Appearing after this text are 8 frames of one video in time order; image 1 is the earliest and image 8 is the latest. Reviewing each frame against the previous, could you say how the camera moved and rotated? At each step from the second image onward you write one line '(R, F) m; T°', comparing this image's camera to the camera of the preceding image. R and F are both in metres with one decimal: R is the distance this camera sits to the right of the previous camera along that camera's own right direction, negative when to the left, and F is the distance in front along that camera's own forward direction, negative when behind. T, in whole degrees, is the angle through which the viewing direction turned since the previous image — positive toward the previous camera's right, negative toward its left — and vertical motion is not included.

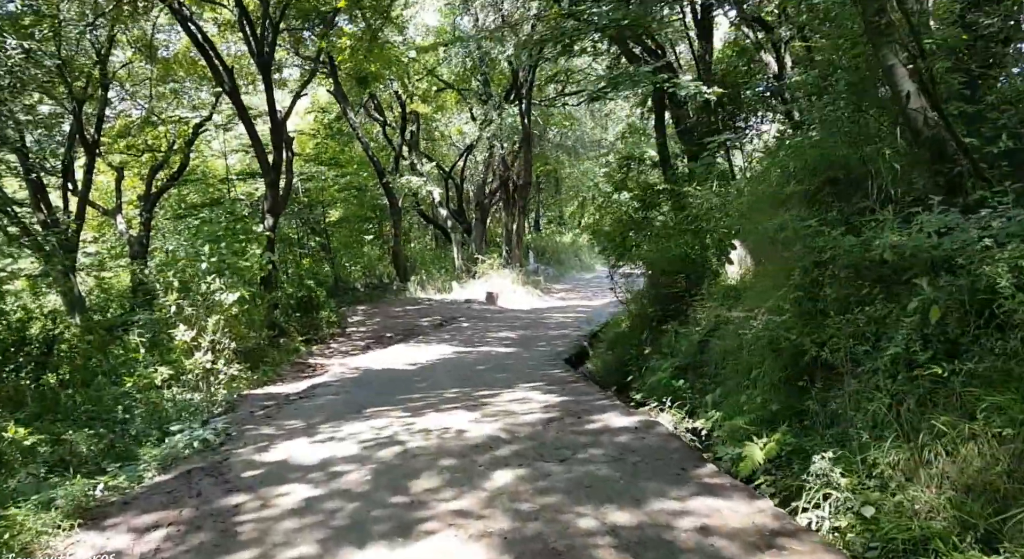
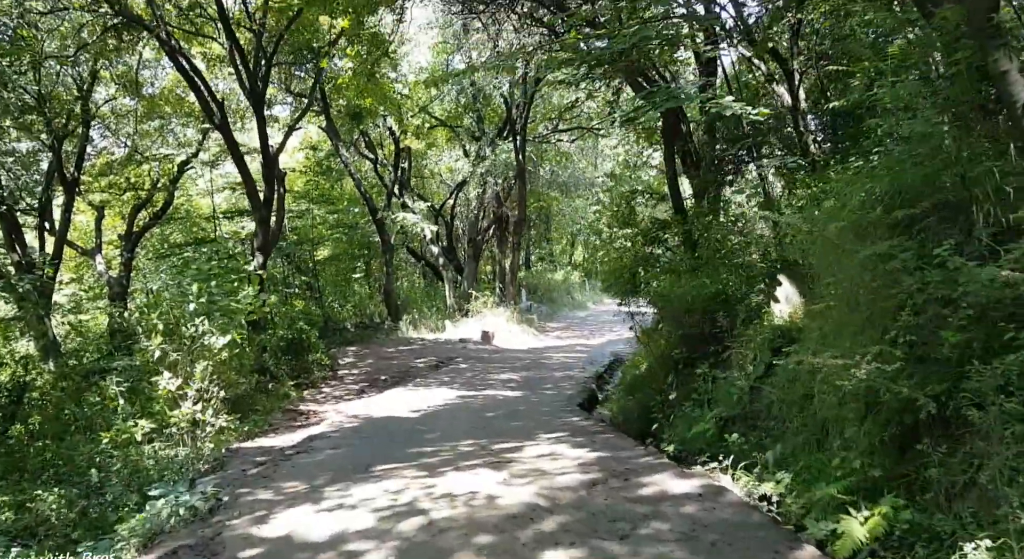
(-0.3, +0.8) m; +1°
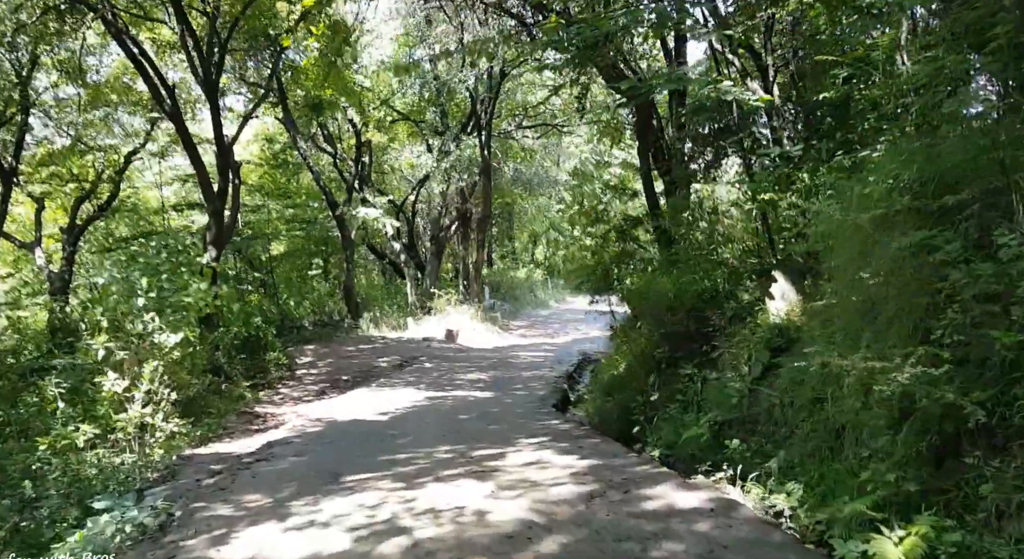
(-0.2, +0.5) m; +3°
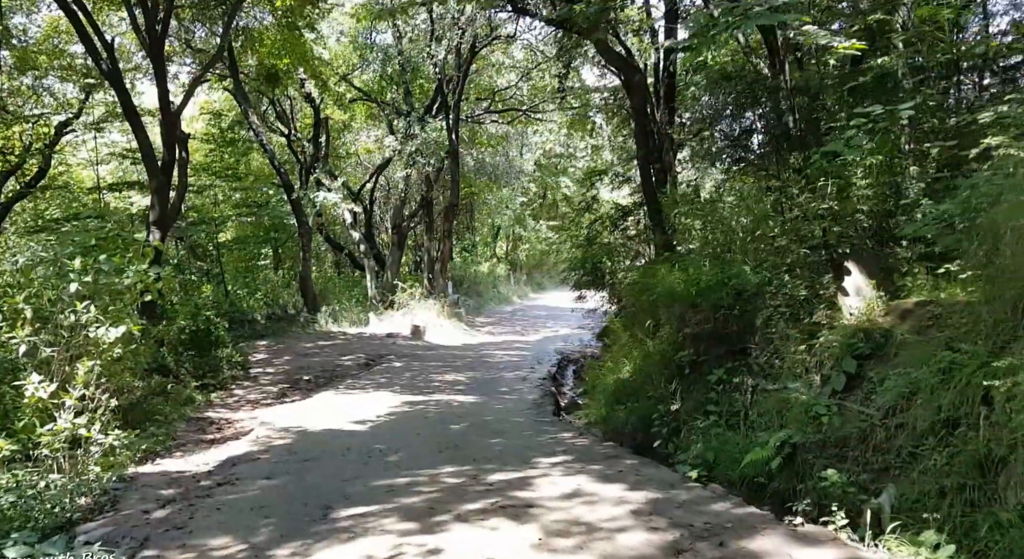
(-0.6, +1.3) m; +4°
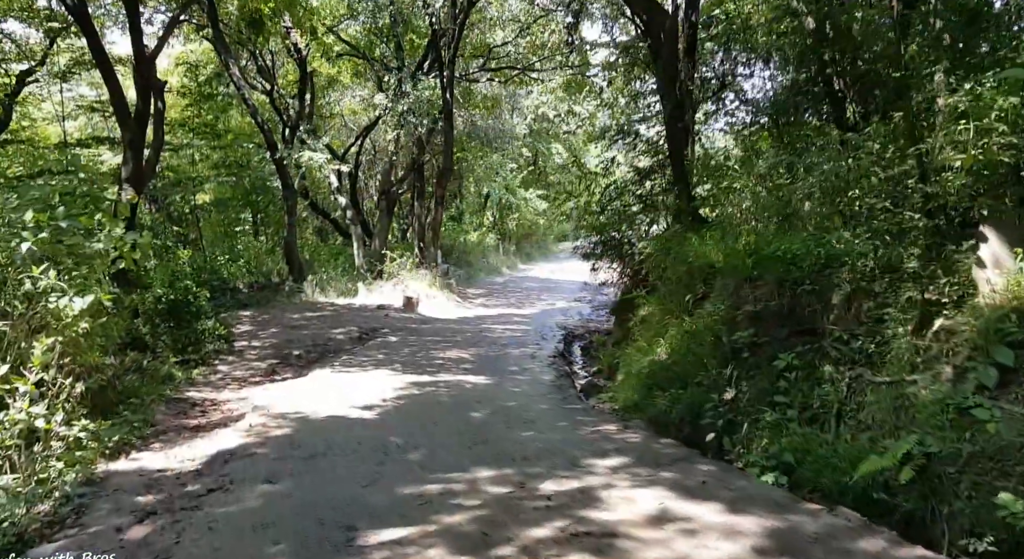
(-0.5, +1.1) m; +2°
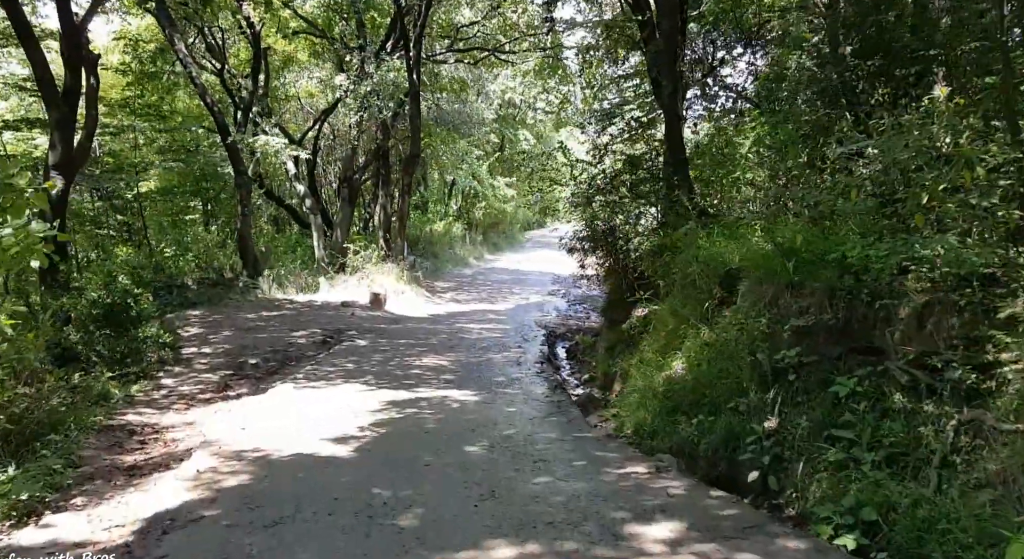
(-0.3, +1.2) m; +3°
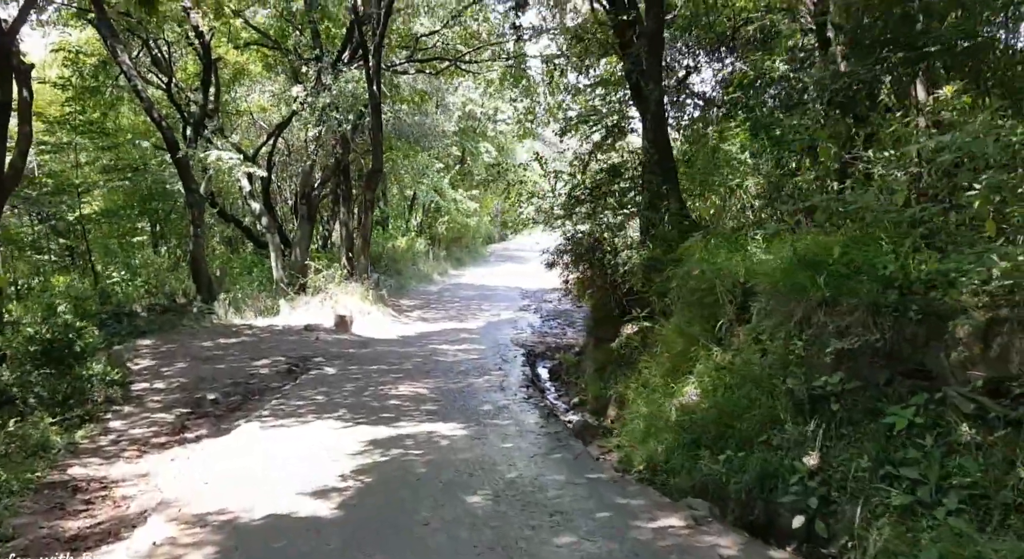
(-0.3, +0.8) m; +3°
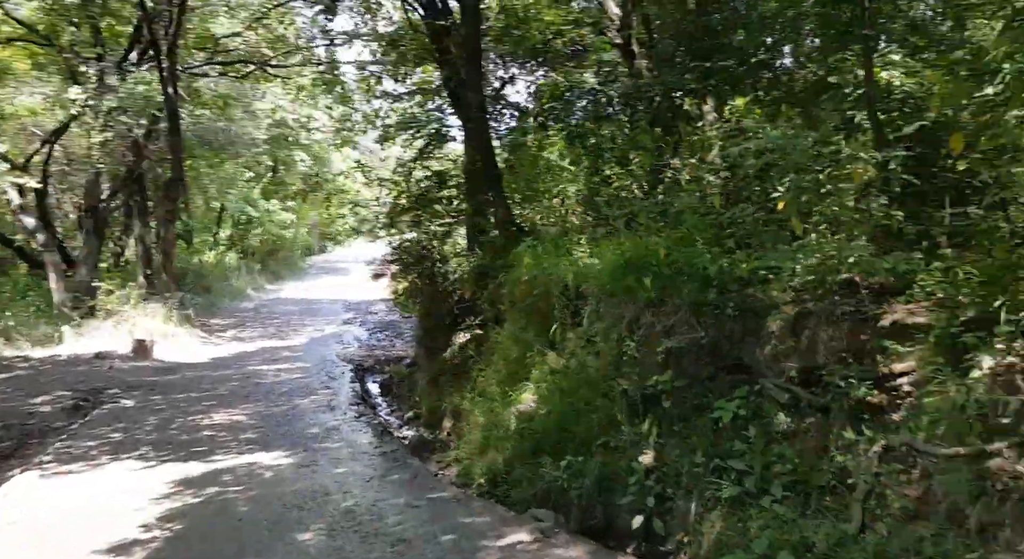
(0.0, +0.2) m; +12°
